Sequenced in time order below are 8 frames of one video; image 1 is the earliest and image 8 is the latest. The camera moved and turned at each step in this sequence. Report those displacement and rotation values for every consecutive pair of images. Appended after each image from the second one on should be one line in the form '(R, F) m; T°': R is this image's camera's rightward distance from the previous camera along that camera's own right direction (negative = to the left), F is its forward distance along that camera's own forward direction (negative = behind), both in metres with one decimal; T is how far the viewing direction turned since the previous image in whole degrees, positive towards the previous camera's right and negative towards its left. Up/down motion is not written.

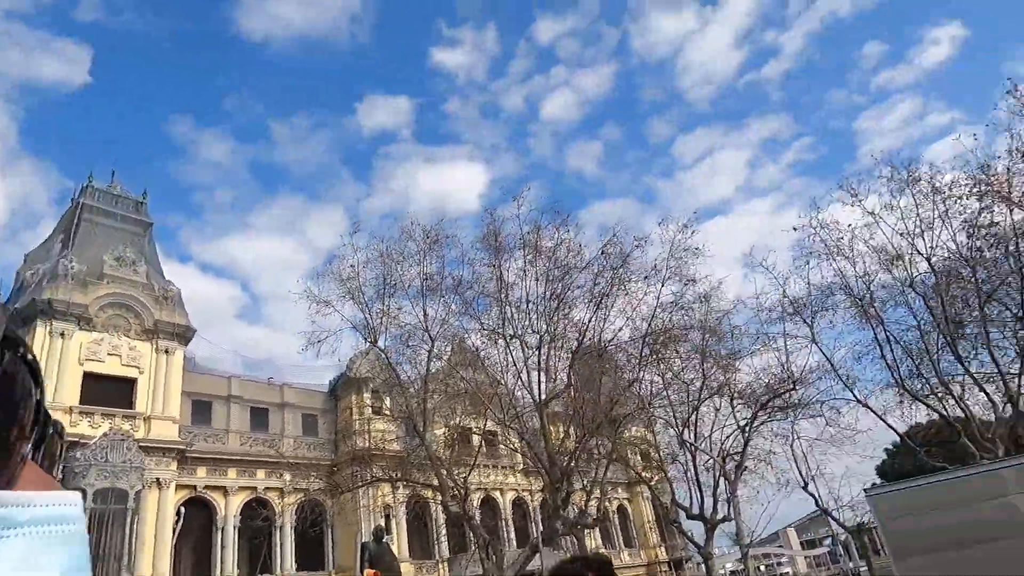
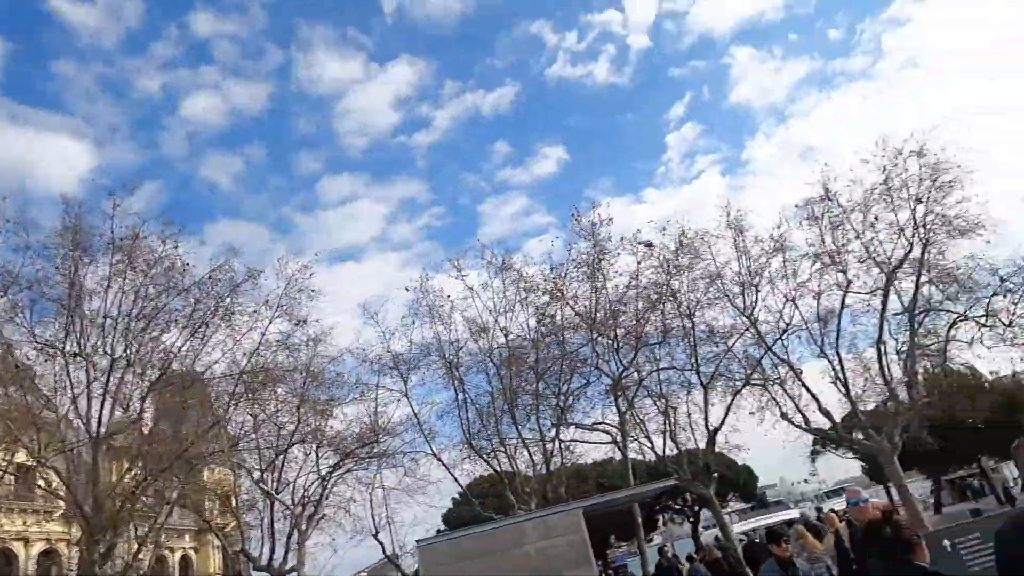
(+0.3, 0.0) m; +31°
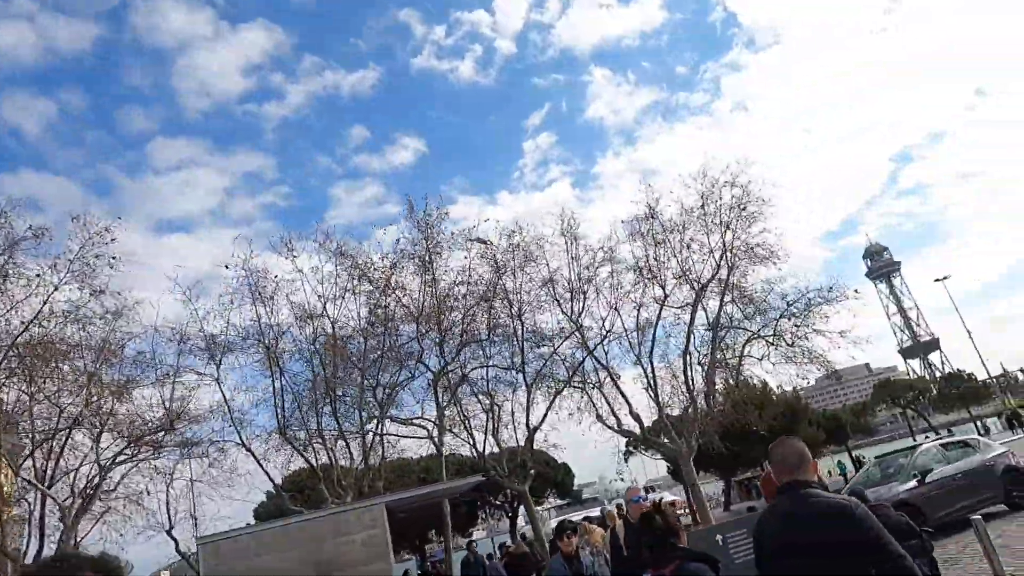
(+0.4, +0.1) m; +13°
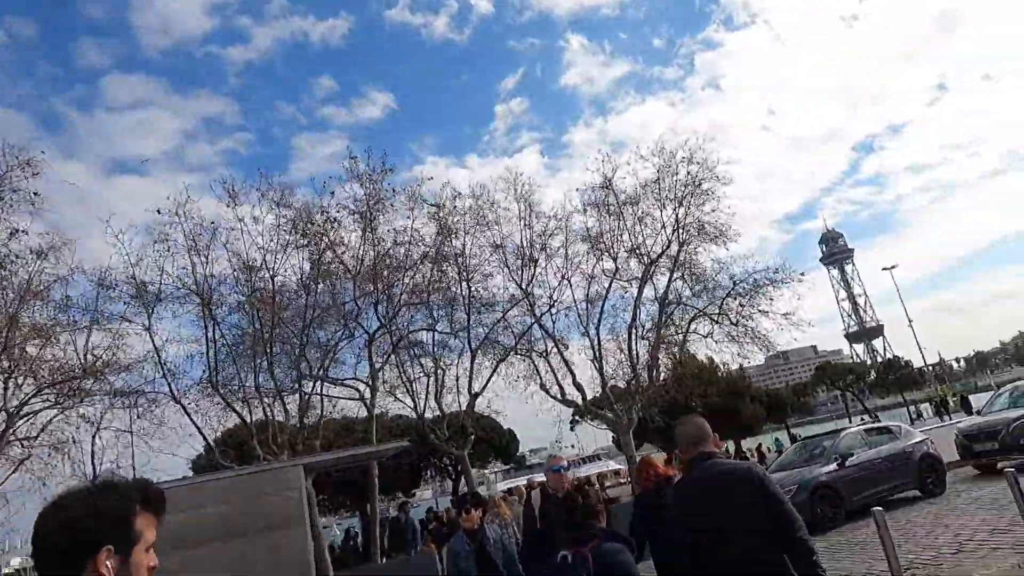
(+0.5, +0.3) m; +3°
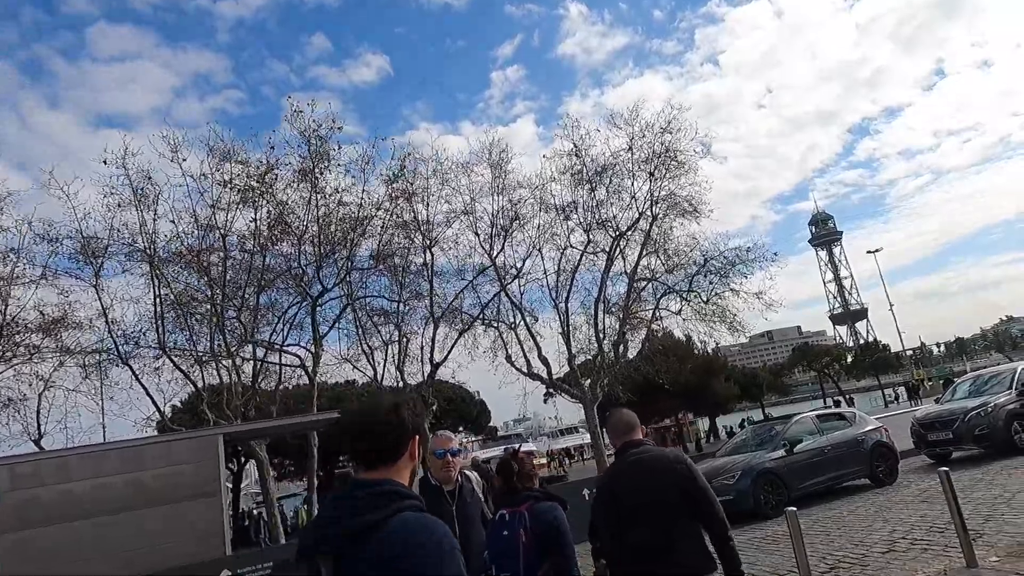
(+0.8, +0.6) m; +1°
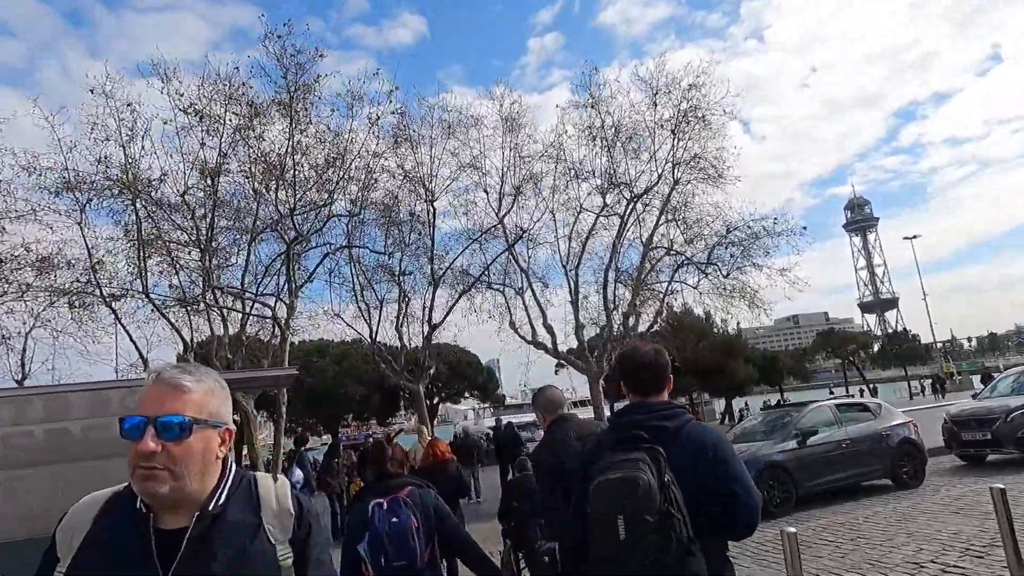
(+0.6, +1.3) m; -2°
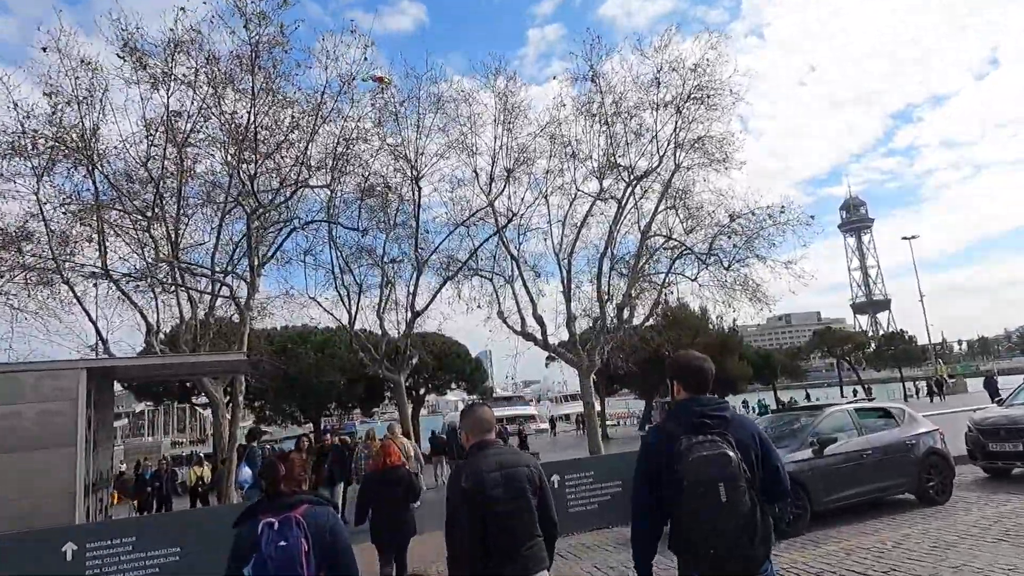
(+0.2, +1.2) m; +1°
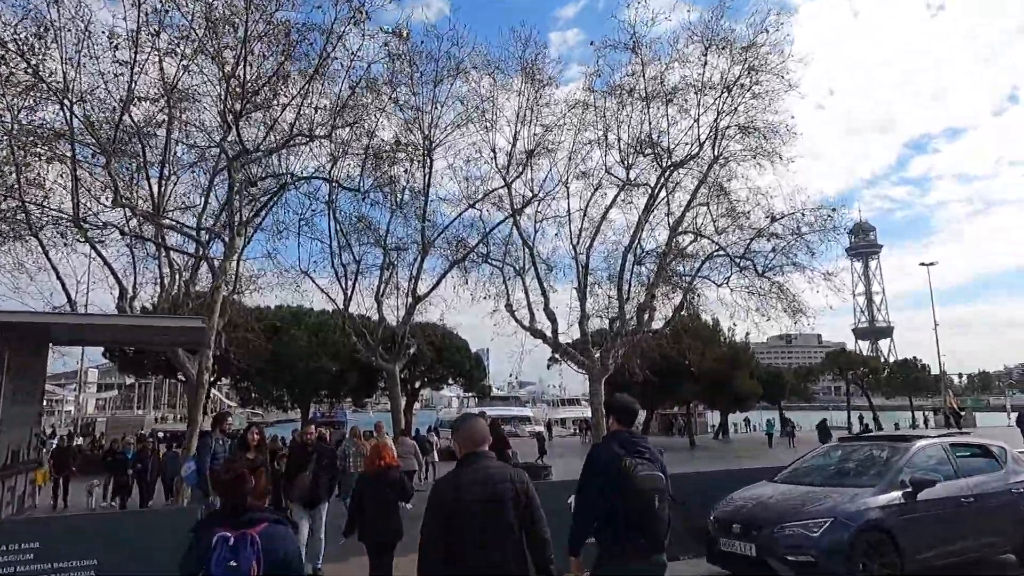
(-0.3, +1.7) m; 0°
